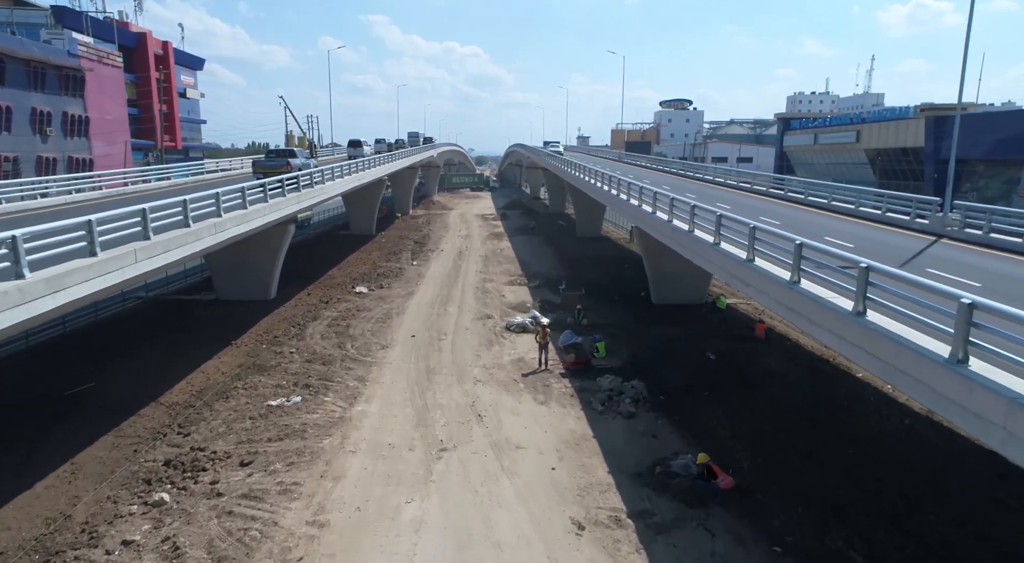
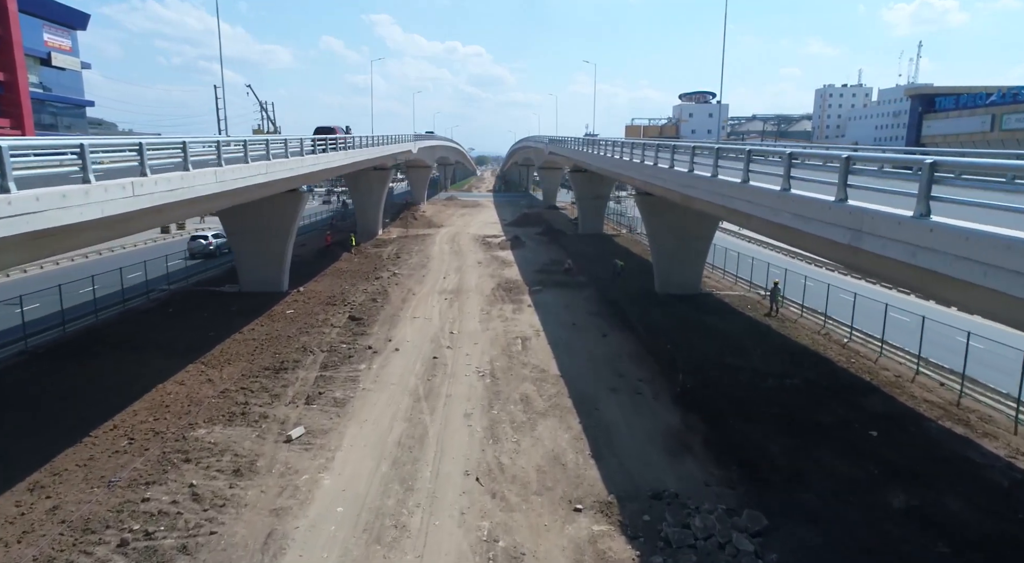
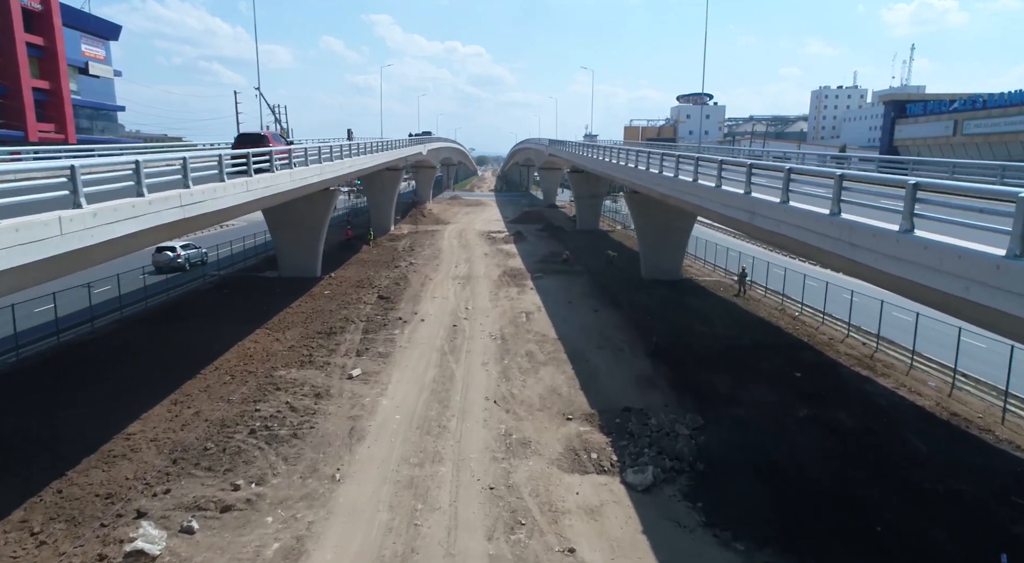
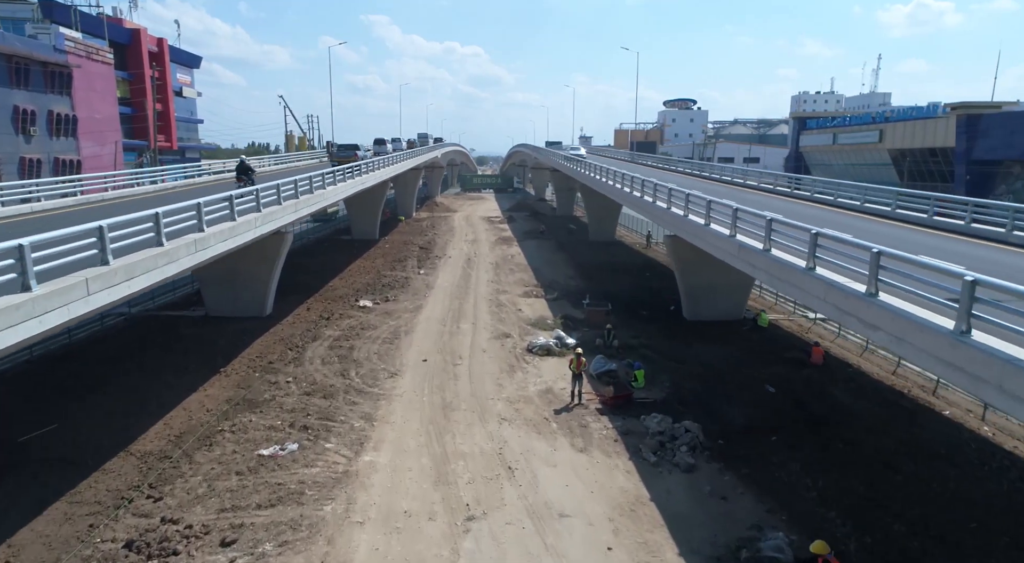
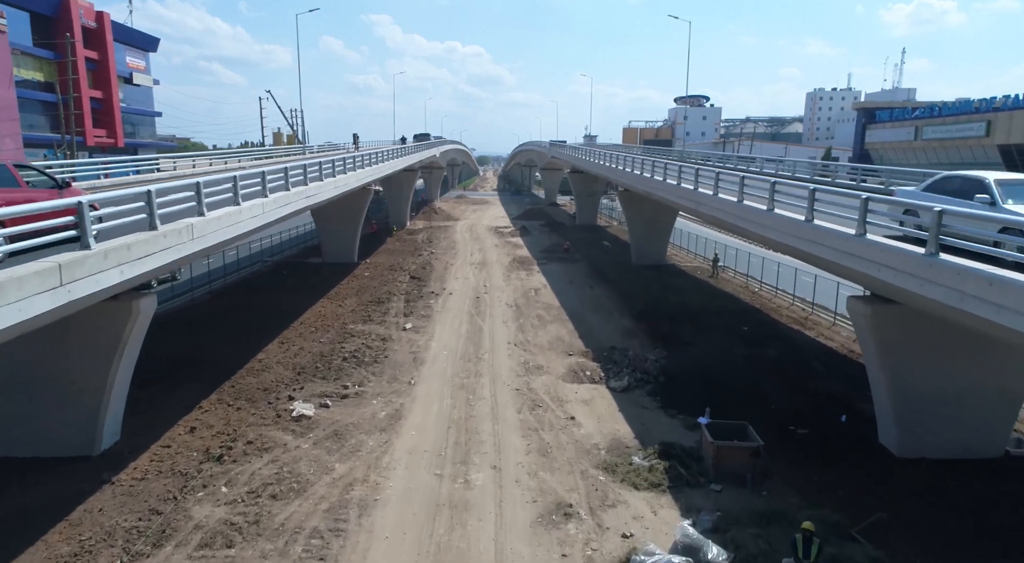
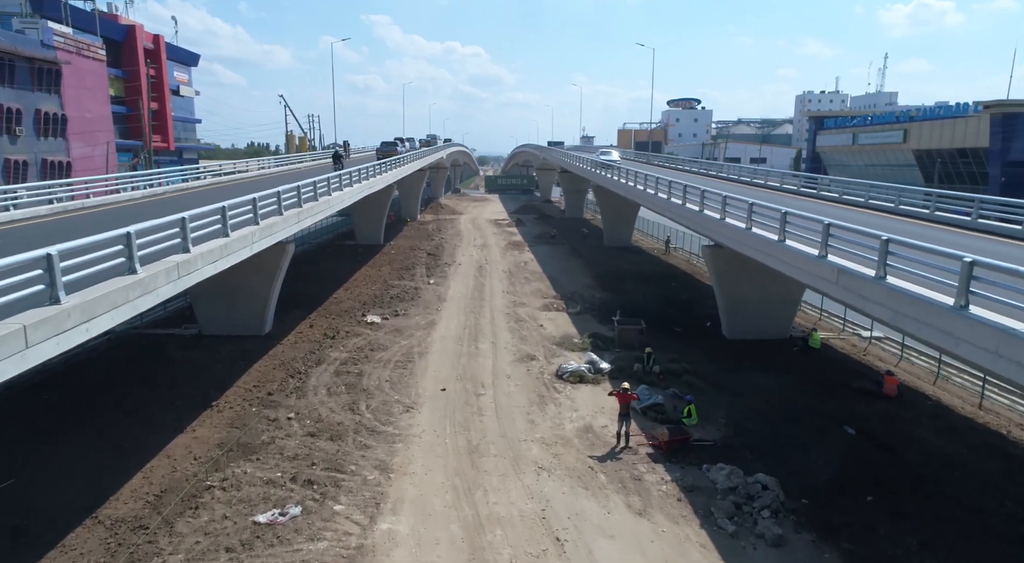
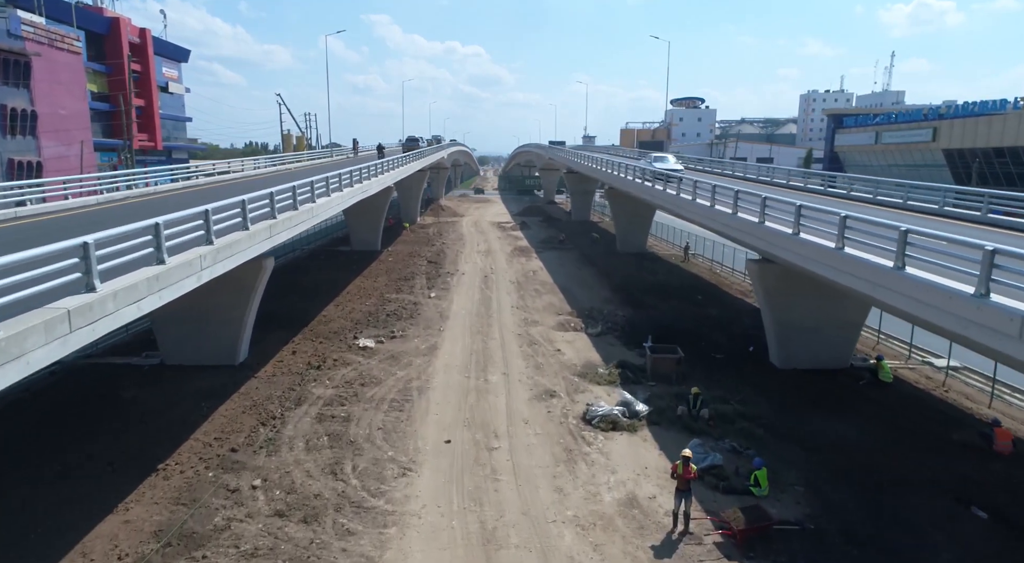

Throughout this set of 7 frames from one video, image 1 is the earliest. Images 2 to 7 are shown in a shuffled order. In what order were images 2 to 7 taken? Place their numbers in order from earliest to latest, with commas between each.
4, 6, 7, 5, 3, 2
